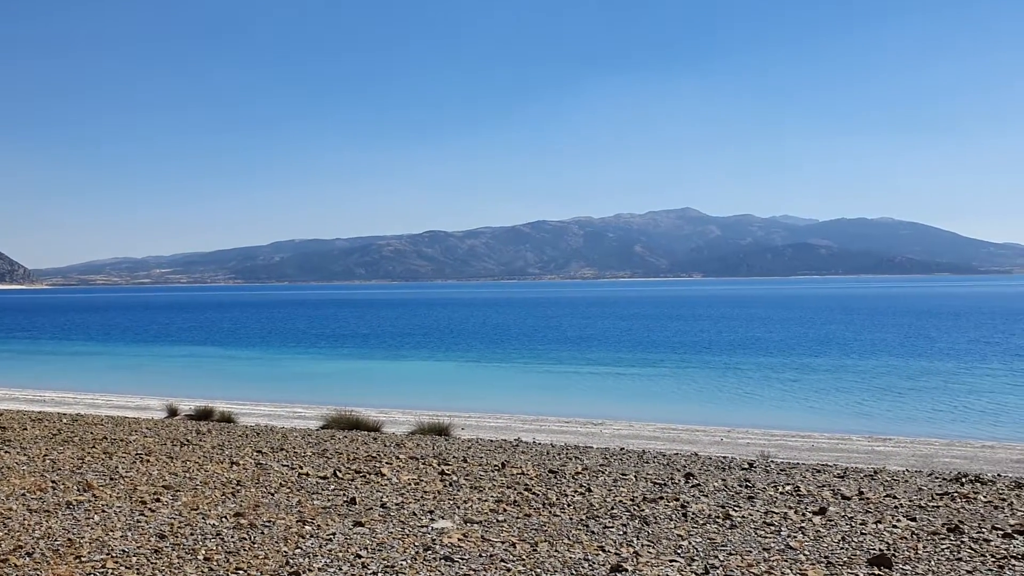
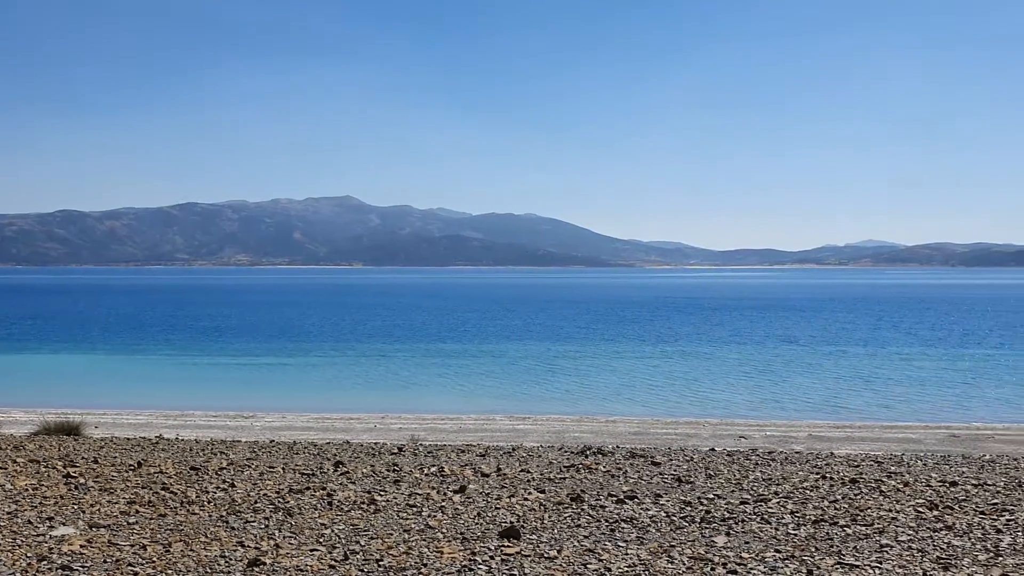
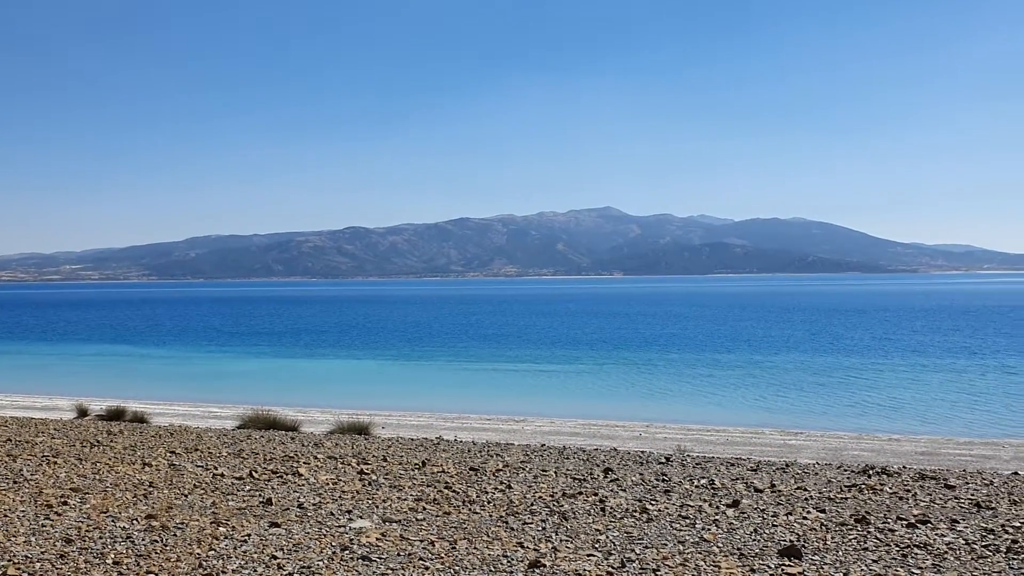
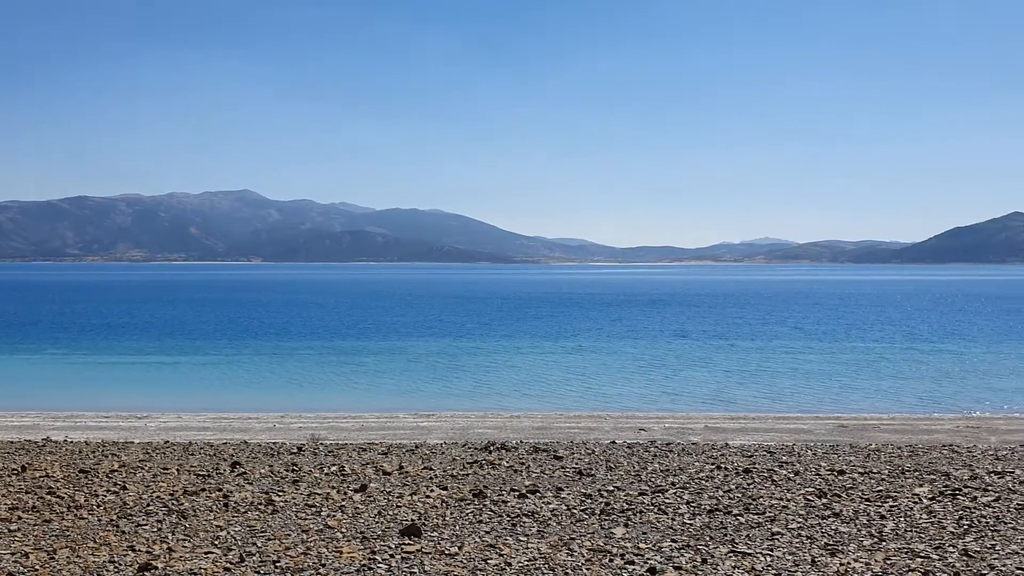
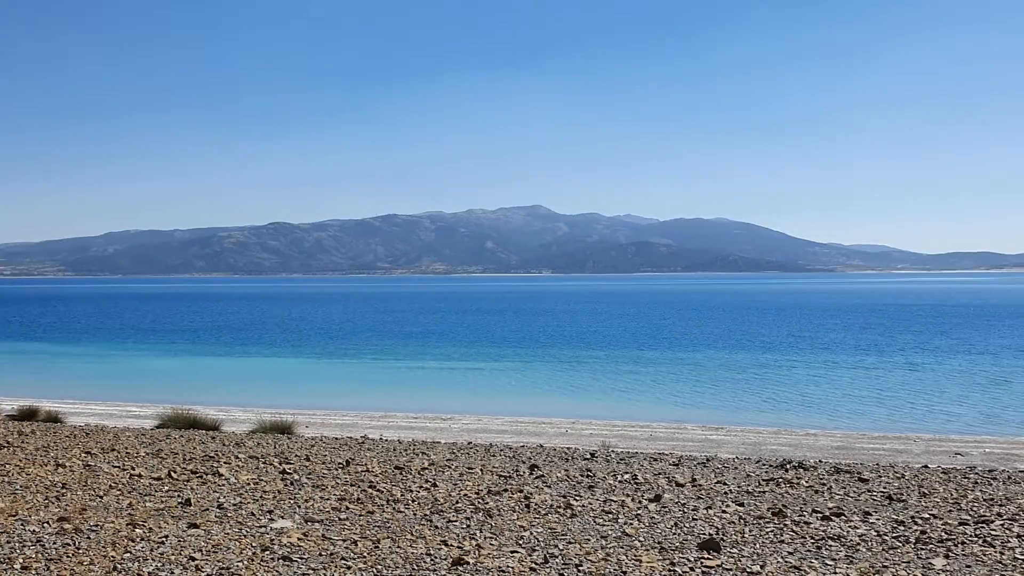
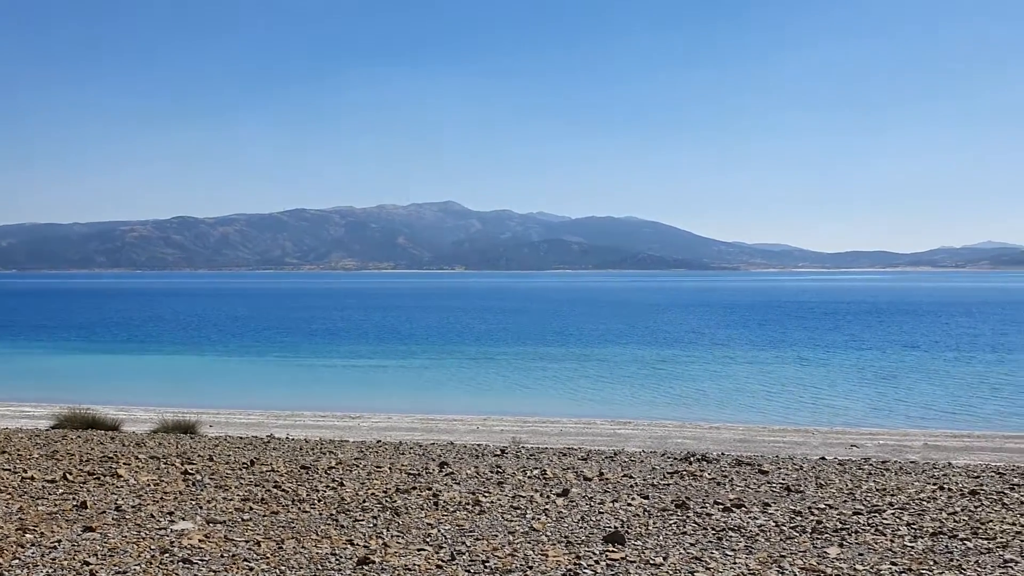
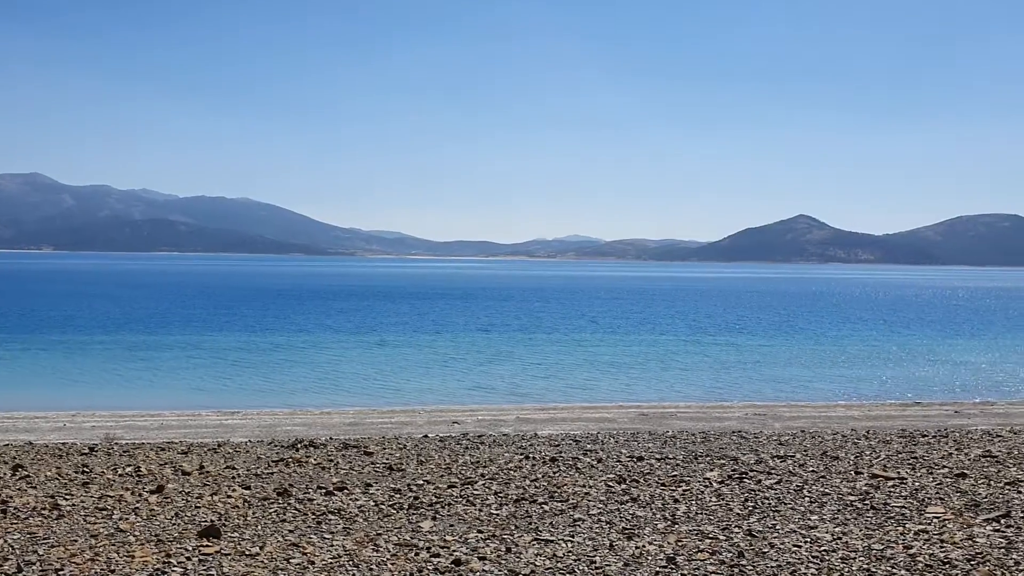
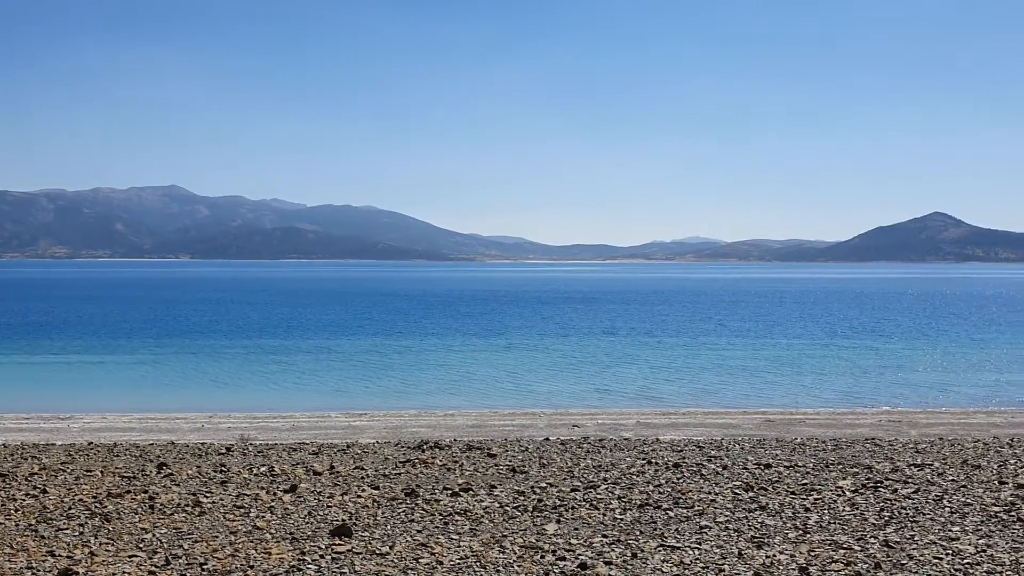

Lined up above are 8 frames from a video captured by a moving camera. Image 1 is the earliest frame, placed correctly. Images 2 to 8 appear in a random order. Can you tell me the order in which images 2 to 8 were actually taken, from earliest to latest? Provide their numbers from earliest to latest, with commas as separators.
3, 5, 6, 2, 4, 8, 7
